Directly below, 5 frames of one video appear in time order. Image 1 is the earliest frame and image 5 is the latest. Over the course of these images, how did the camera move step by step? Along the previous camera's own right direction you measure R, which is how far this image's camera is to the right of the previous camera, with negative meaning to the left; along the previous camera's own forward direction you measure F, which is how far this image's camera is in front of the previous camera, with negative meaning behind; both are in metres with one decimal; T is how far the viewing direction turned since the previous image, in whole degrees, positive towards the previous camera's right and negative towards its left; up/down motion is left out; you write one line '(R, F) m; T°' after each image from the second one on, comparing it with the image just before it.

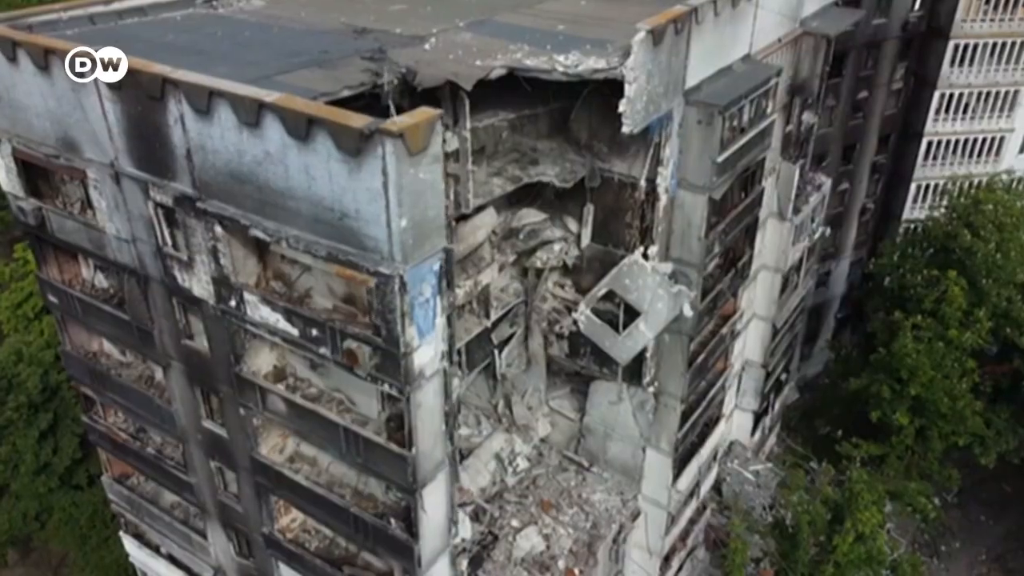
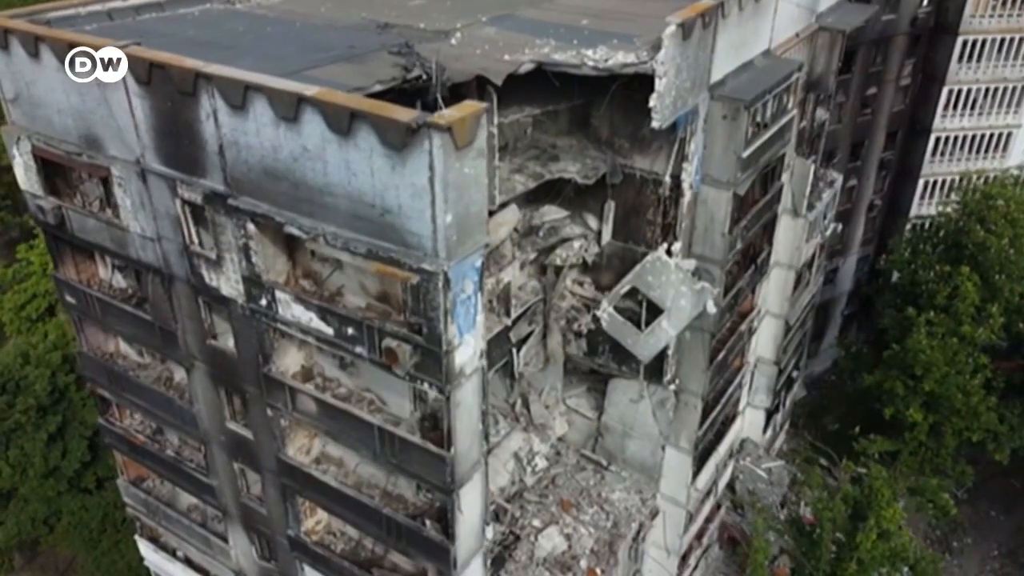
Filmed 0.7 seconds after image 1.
(-0.6, +0.2) m; +1°
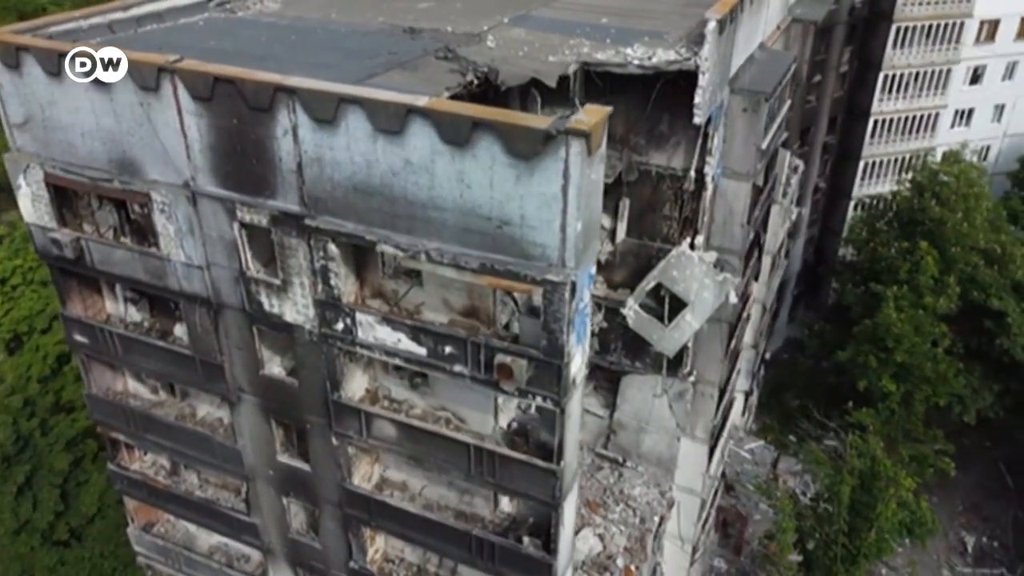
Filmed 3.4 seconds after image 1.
(-2.3, +0.4) m; +7°
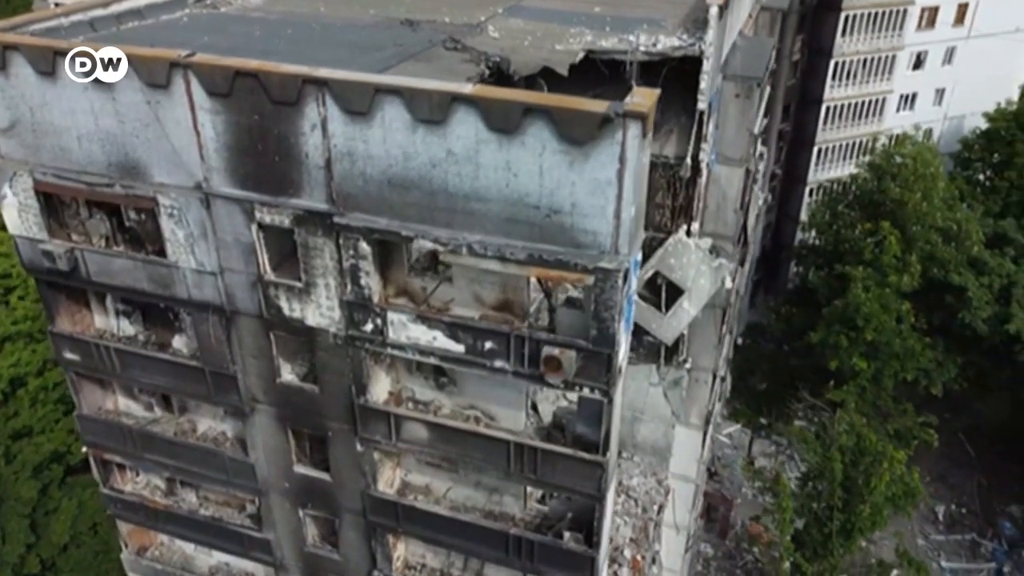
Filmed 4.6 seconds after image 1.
(-1.1, +0.2) m; +4°
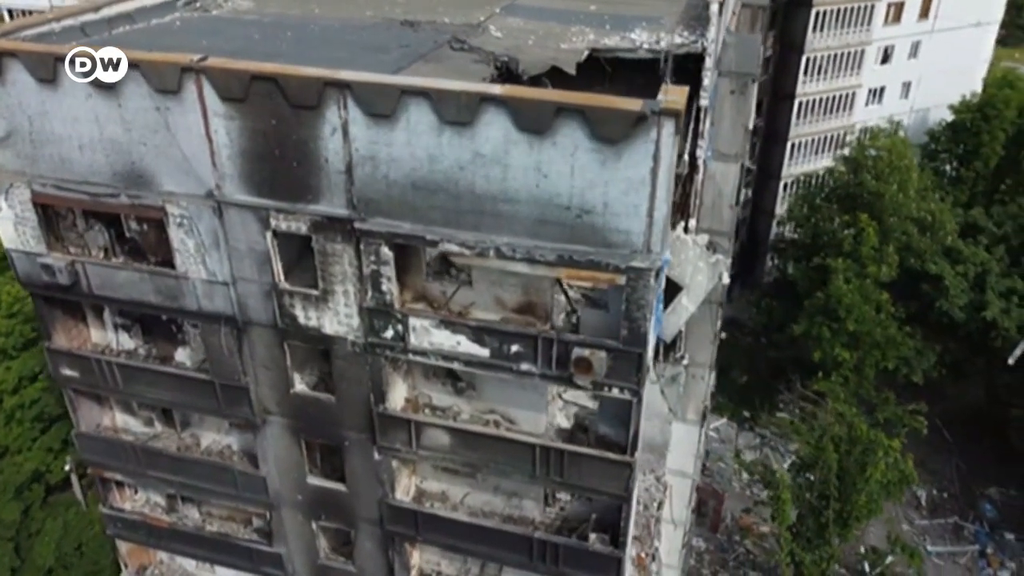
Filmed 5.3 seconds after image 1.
(-0.7, +0.1) m; +3°
